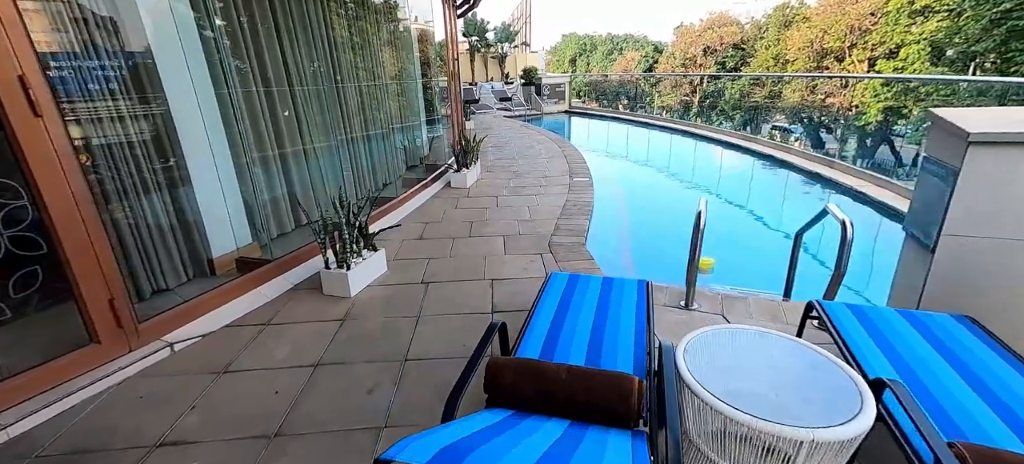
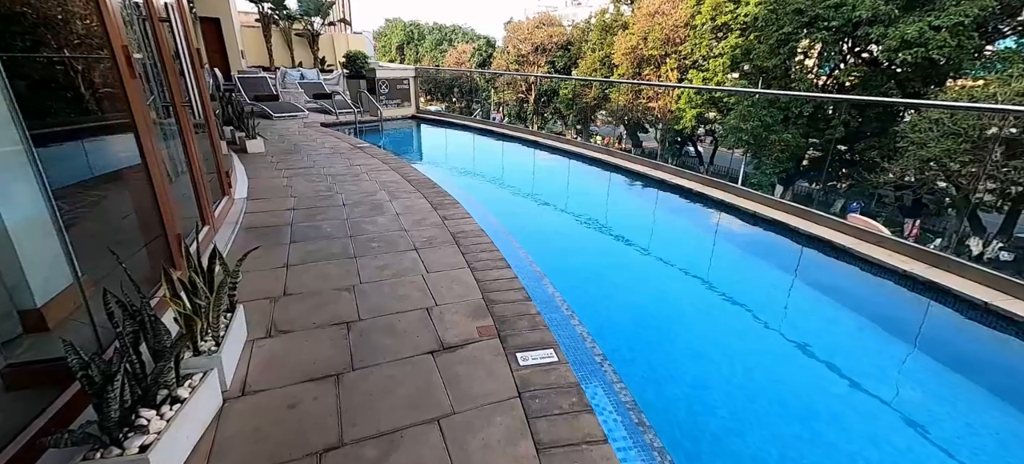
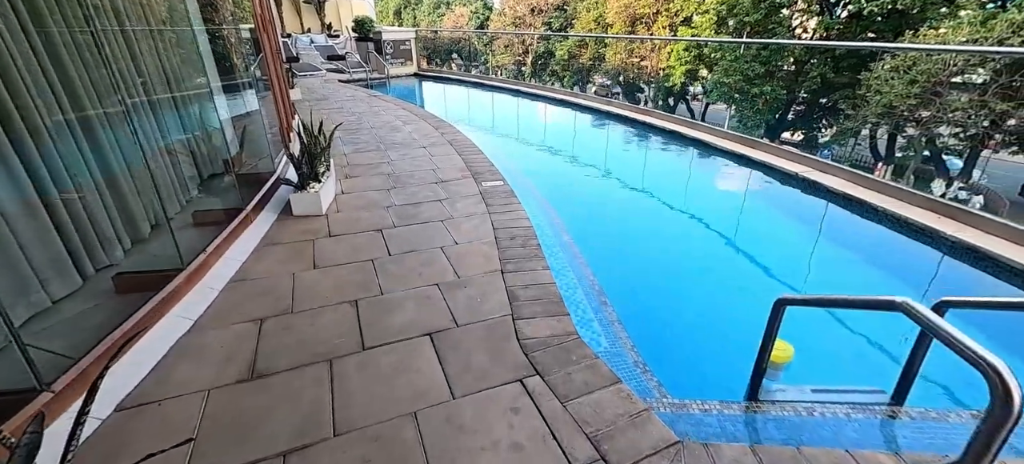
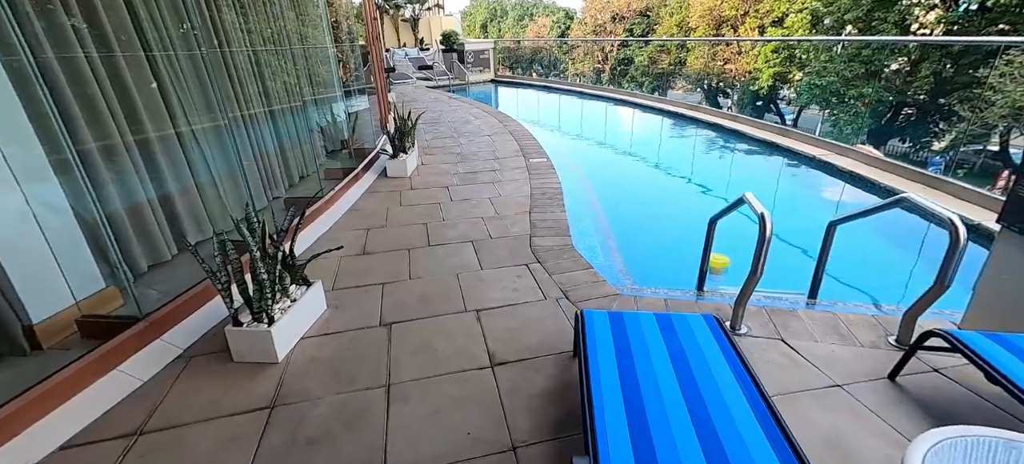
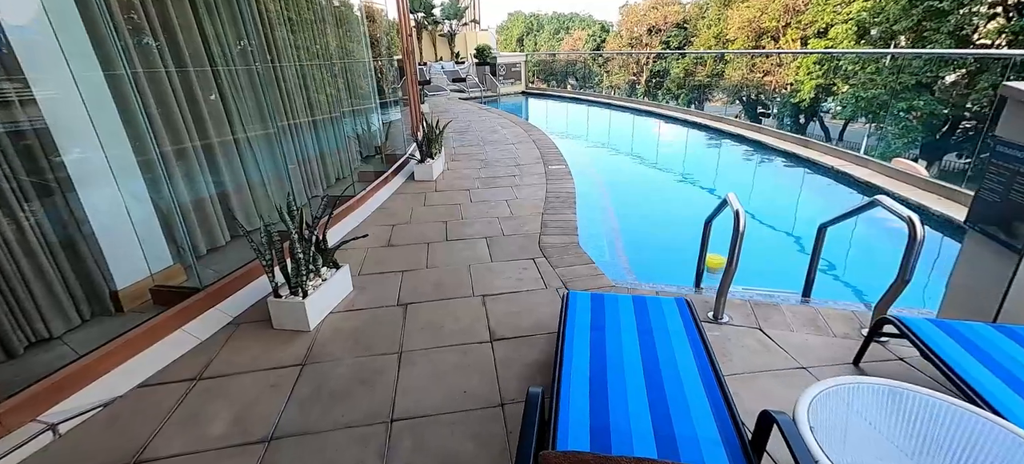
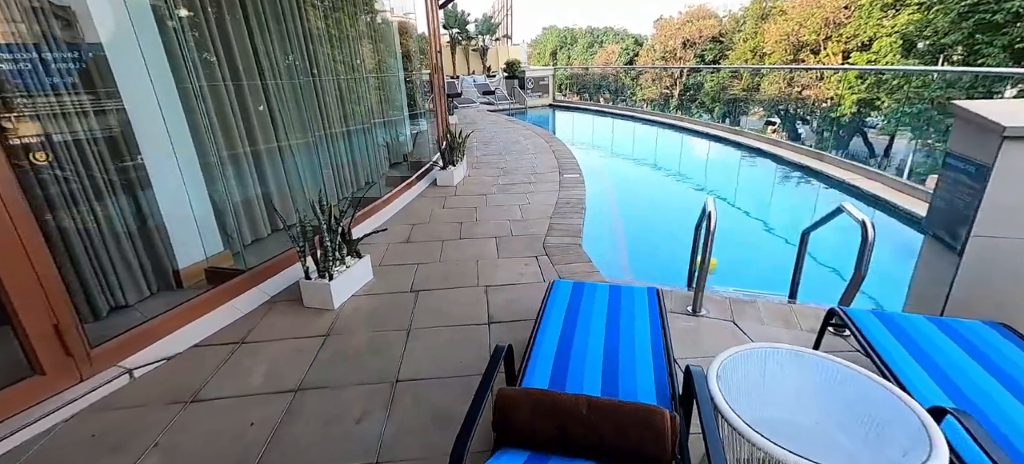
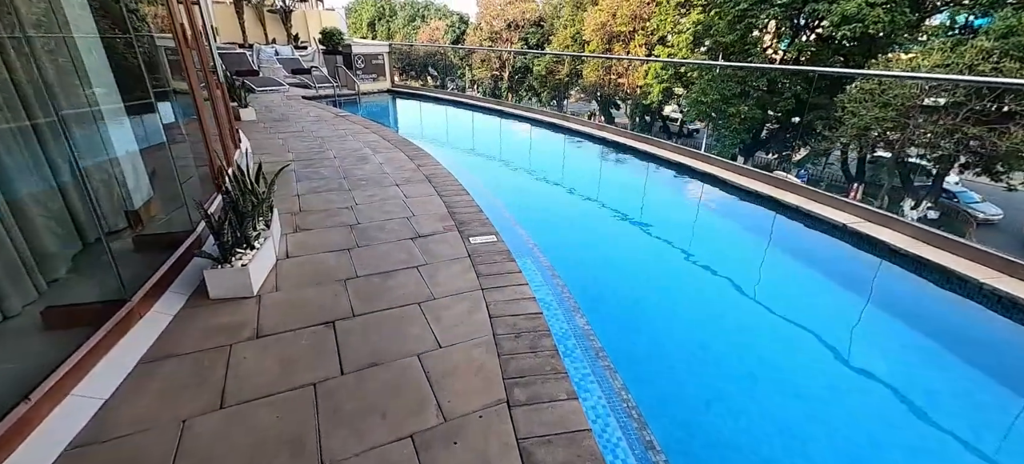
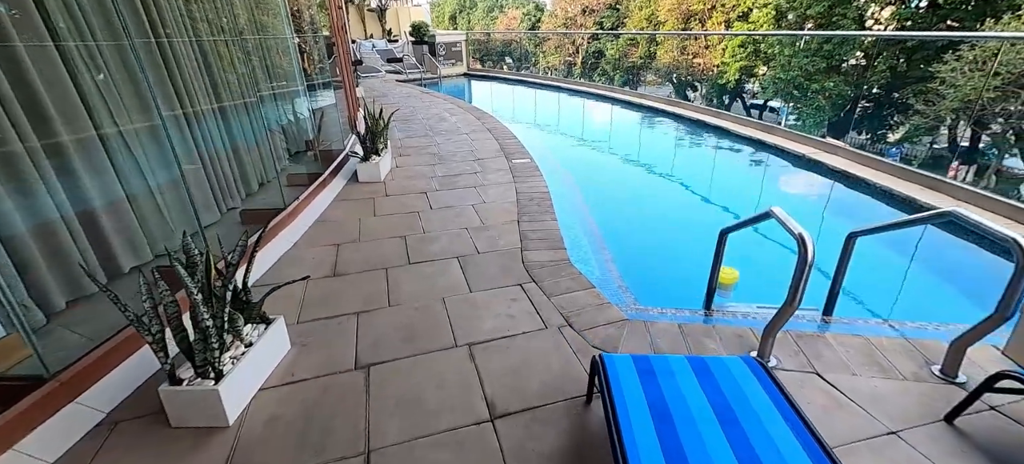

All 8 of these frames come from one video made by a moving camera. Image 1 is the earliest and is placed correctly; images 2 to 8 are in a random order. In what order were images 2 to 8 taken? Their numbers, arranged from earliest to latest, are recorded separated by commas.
6, 5, 4, 8, 3, 7, 2
